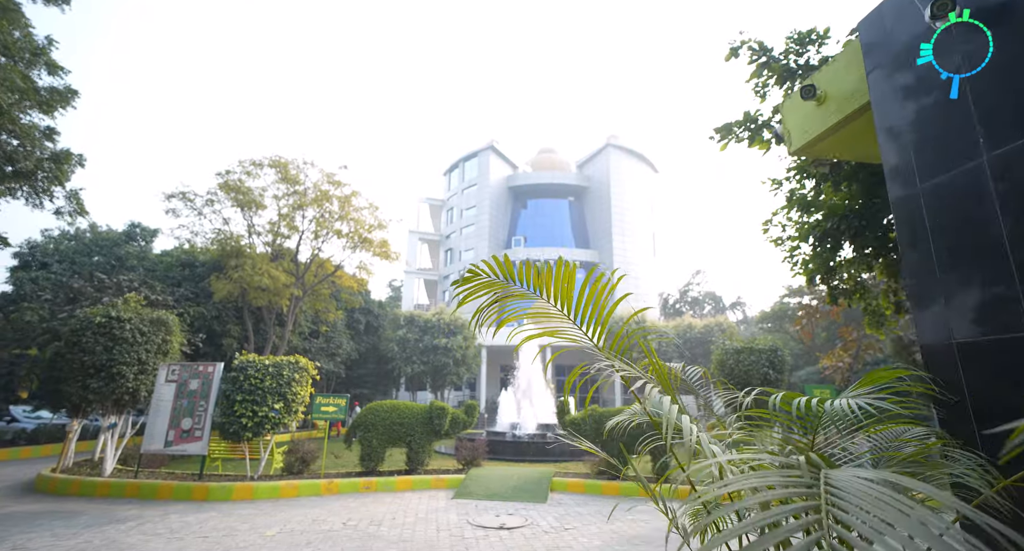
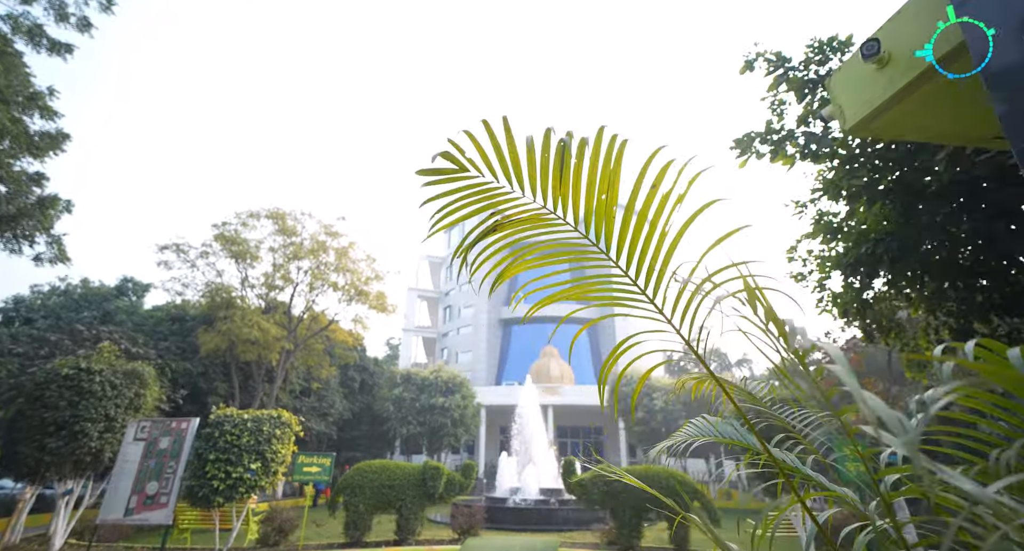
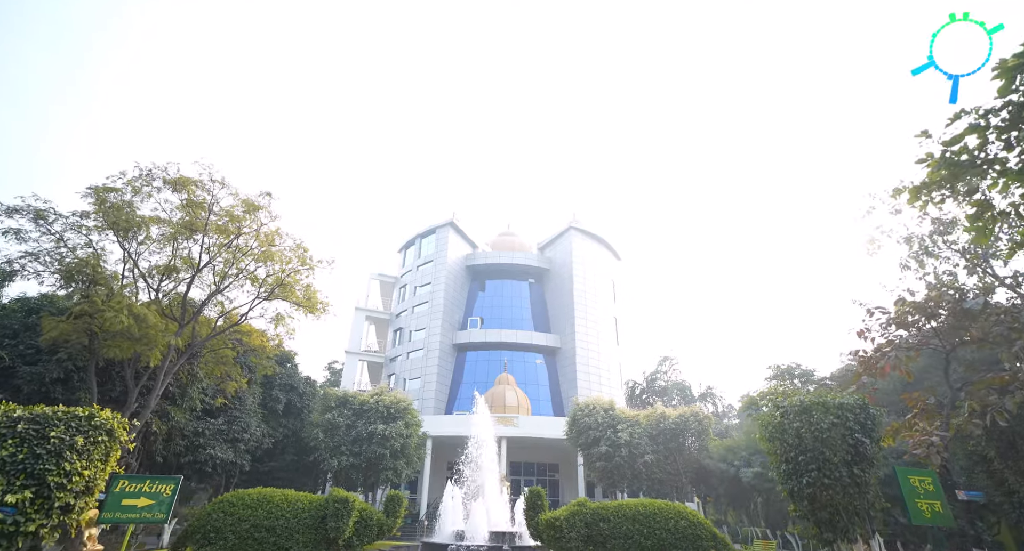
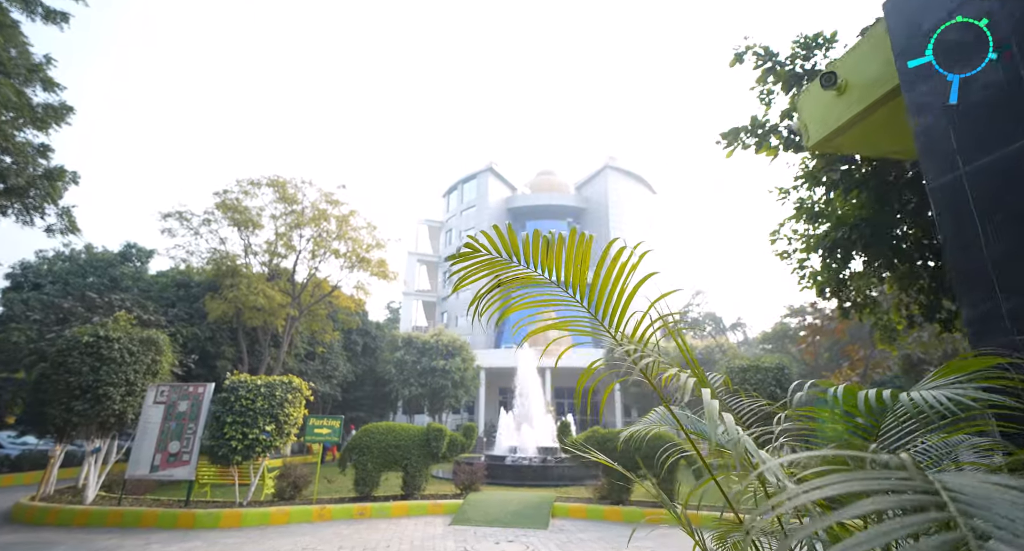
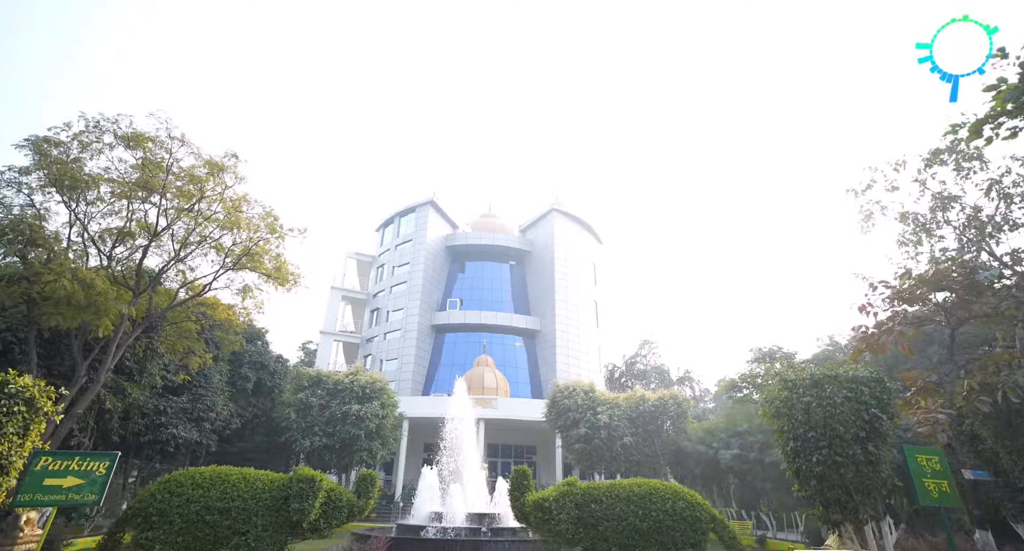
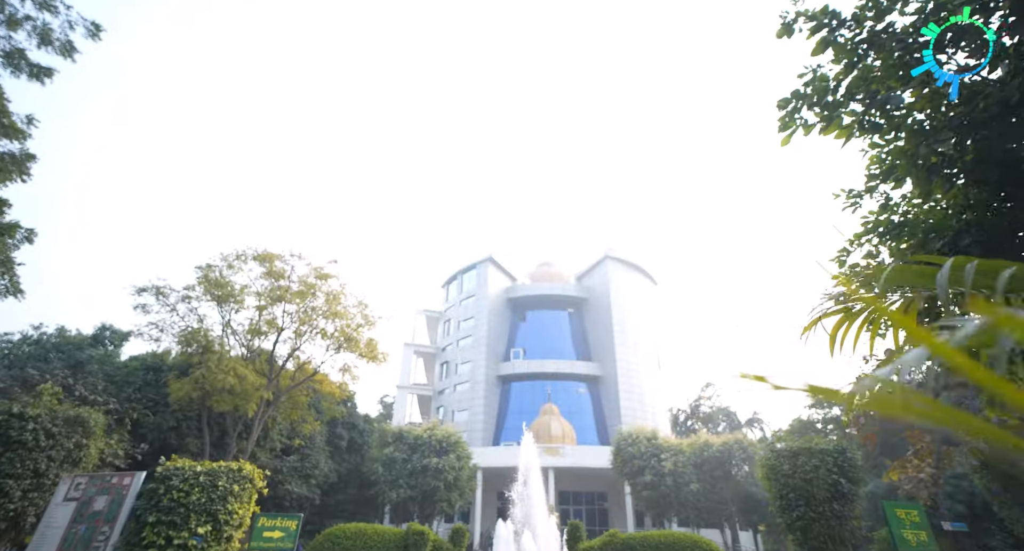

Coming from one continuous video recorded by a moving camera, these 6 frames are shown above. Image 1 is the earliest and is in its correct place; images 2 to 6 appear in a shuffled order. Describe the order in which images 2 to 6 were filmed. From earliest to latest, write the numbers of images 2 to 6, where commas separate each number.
4, 2, 6, 3, 5
